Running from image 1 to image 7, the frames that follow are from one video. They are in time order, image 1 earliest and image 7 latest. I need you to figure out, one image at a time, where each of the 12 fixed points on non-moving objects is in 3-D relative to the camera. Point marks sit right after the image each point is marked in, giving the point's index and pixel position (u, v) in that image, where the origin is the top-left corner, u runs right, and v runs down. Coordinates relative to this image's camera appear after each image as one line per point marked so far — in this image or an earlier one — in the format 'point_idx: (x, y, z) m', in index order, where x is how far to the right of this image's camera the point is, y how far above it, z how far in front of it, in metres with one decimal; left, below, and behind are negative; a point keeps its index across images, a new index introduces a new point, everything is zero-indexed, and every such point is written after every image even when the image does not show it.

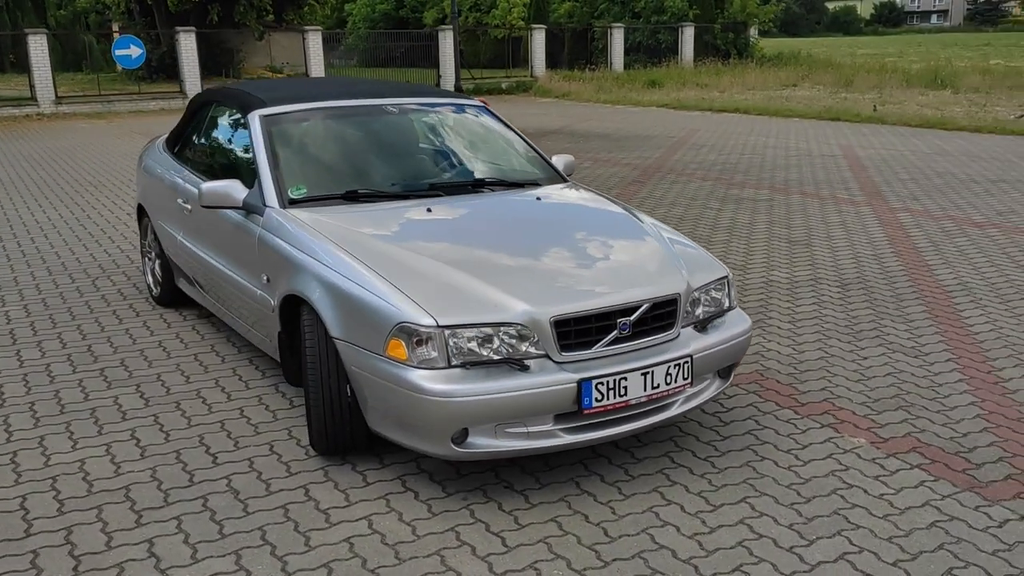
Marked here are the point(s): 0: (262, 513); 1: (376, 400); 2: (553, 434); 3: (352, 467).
0: (-0.9, -0.8, +3.6) m
1: (-0.5, -0.4, +3.7) m
2: (+0.2, -0.5, +3.5) m
3: (-0.6, -0.7, +3.9) m
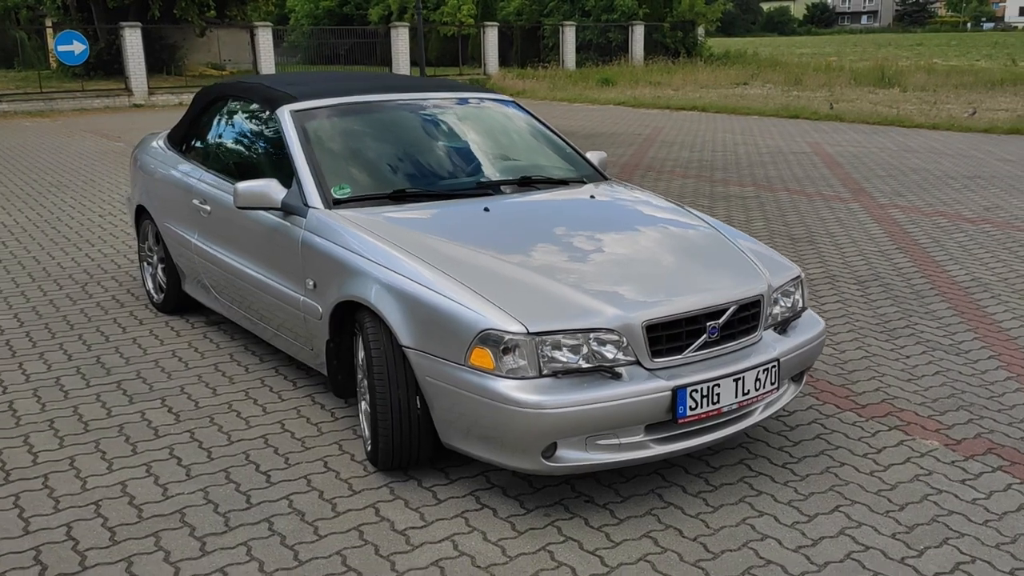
0: (-0.6, -0.8, +3.3) m
1: (-0.2, -0.4, +3.4) m
2: (+0.5, -0.5, +3.4) m
3: (-0.4, -0.7, +3.7) m
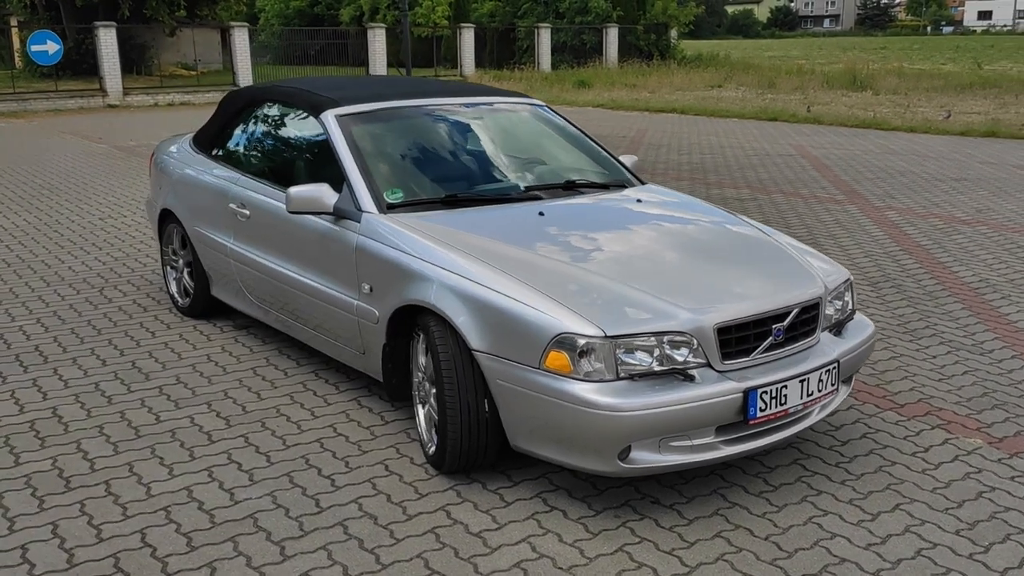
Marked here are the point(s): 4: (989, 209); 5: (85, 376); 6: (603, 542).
0: (-0.3, -0.9, +3.3) m
1: (0.0, -0.5, +3.5) m
2: (+0.7, -0.6, +3.4) m
3: (-0.1, -0.8, +3.7) m
4: (+4.7, +0.8, +9.6) m
5: (-2.1, -0.4, +4.9) m
6: (+0.3, -0.9, +3.3) m
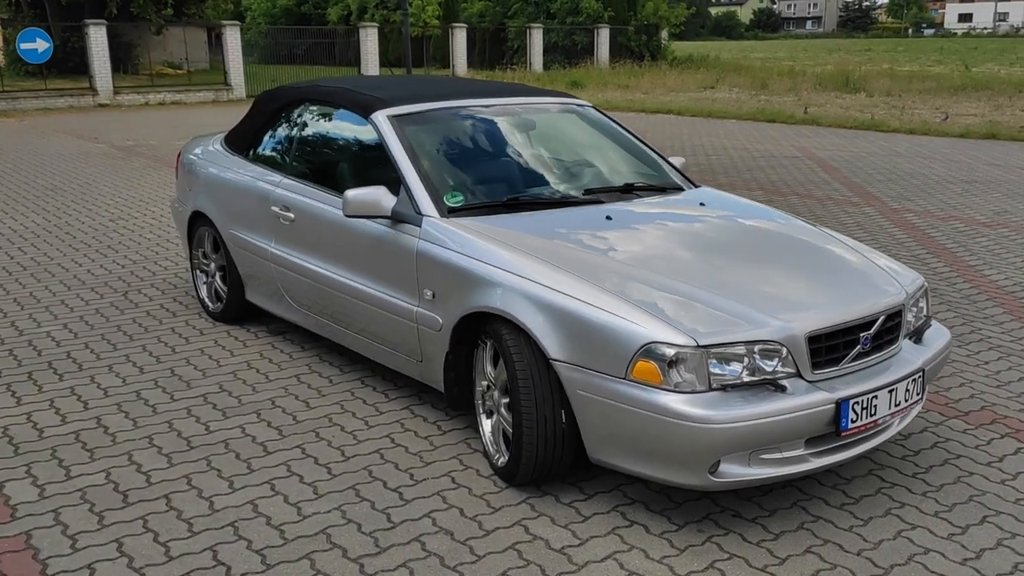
0: (-0.1, -0.9, +3.2) m
1: (+0.3, -0.5, +3.4) m
2: (+1.0, -0.6, +3.3) m
3: (+0.2, -0.8, +3.6) m
4: (+4.8, +0.7, +9.6) m
5: (-1.9, -0.5, +4.7) m
6: (+0.6, -0.9, +3.2) m
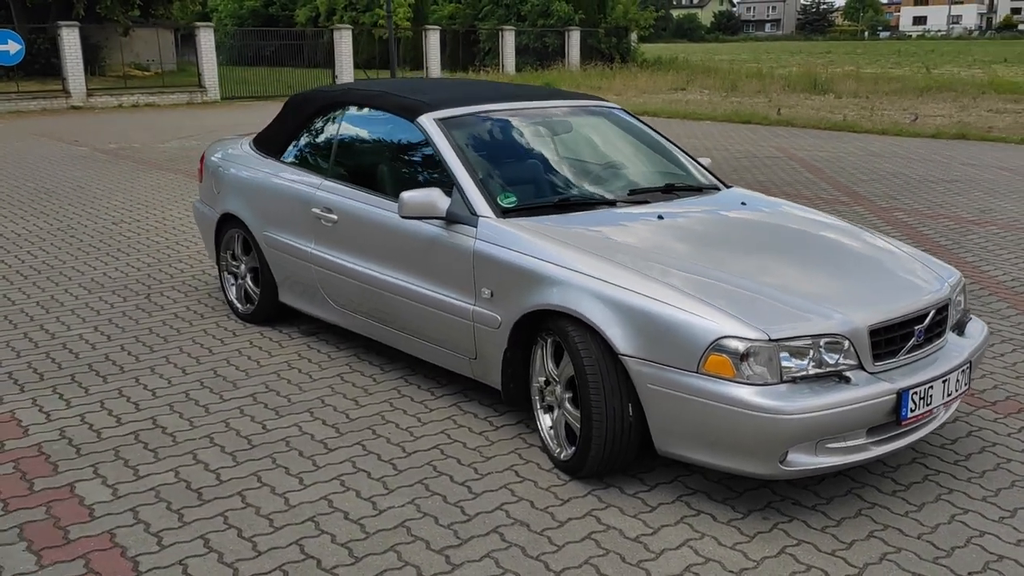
0: (+0.2, -0.9, +3.3) m
1: (+0.6, -0.5, +3.5) m
2: (+1.3, -0.6, +3.5) m
3: (+0.4, -0.8, +3.7) m
4: (+4.8, +0.8, +9.9) m
5: (-1.7, -0.5, +4.8) m
6: (+0.9, -0.9, +3.4) m
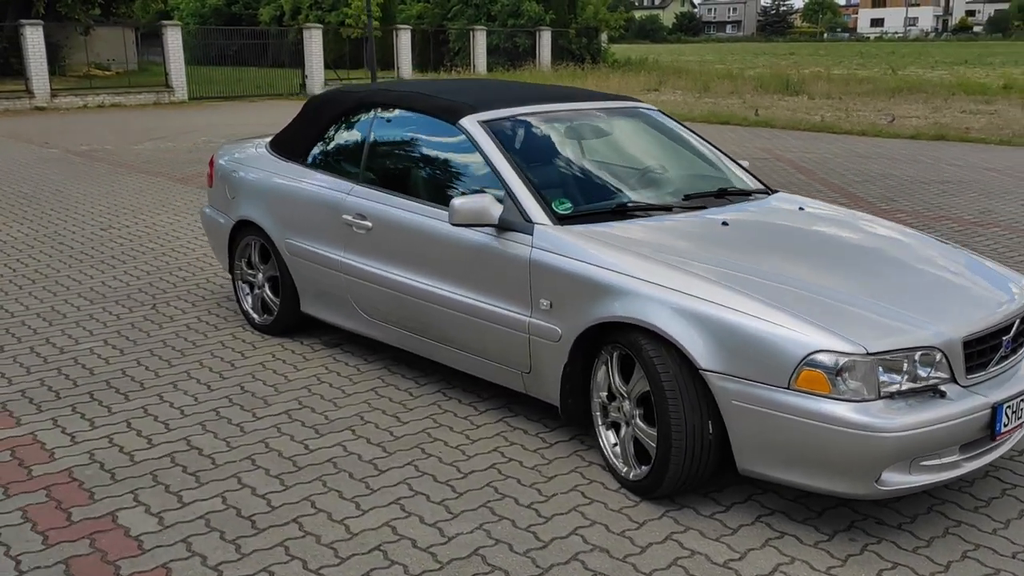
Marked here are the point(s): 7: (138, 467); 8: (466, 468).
0: (+0.5, -0.9, +3.2) m
1: (+0.8, -0.5, +3.3) m
2: (+1.5, -0.6, +3.3) m
3: (+0.7, -0.8, +3.6) m
4: (+4.8, +0.8, +9.9) m
5: (-1.4, -0.5, +4.5) m
6: (+1.1, -0.9, +3.2) m
7: (-1.5, -0.7, +3.8) m
8: (-0.2, -0.7, +3.9) m
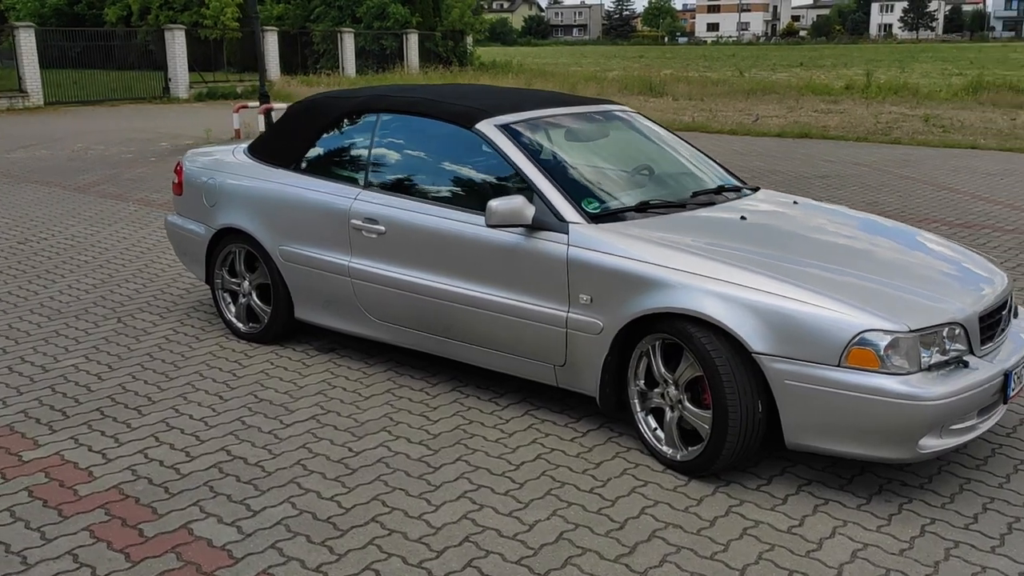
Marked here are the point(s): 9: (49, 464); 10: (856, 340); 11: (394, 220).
0: (+0.8, -0.9, +3.4) m
1: (+1.1, -0.5, +3.6) m
2: (+1.8, -0.5, +3.7) m
3: (+0.9, -0.8, +3.8) m
4: (+4.0, +0.9, +10.7) m
5: (-1.3, -0.6, +4.5) m
6: (+1.4, -0.9, +3.6) m
7: (-1.3, -0.7, +3.8) m
8: (0.0, -0.7, +4.0) m
9: (-1.8, -0.7, +3.9) m
10: (+1.2, -0.2, +3.5) m
11: (-0.6, +0.3, +4.7) m
